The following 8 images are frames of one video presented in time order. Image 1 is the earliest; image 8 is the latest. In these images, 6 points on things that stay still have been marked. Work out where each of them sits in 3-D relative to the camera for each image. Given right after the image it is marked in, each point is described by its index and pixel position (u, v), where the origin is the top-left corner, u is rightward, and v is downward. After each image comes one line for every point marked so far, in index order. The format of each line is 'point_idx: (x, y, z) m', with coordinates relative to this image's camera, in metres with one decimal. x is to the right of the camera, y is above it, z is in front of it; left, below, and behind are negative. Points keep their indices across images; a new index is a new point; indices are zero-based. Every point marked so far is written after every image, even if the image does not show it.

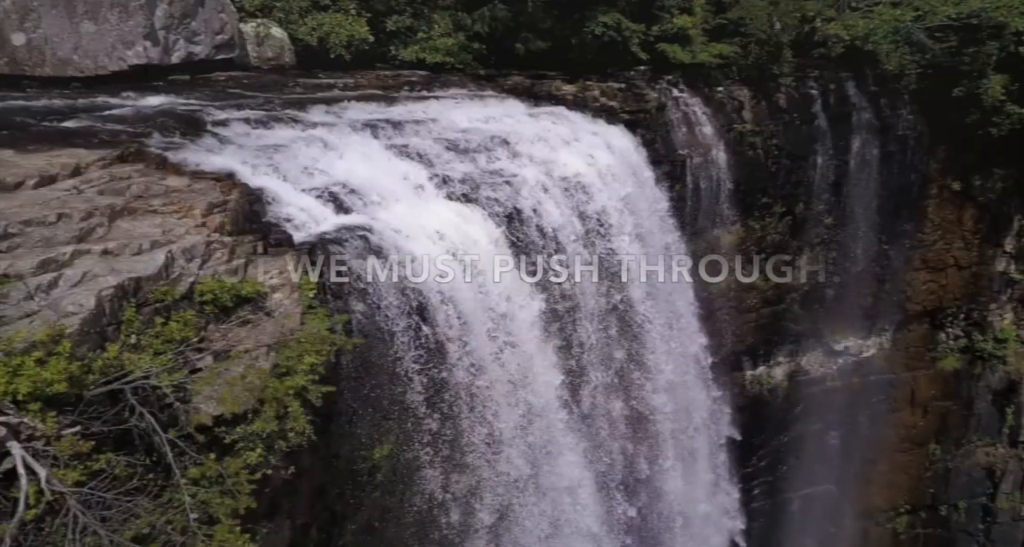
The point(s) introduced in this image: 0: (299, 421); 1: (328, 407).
0: (-1.1, -0.8, +4.2) m
1: (-1.3, -1.0, +5.4) m
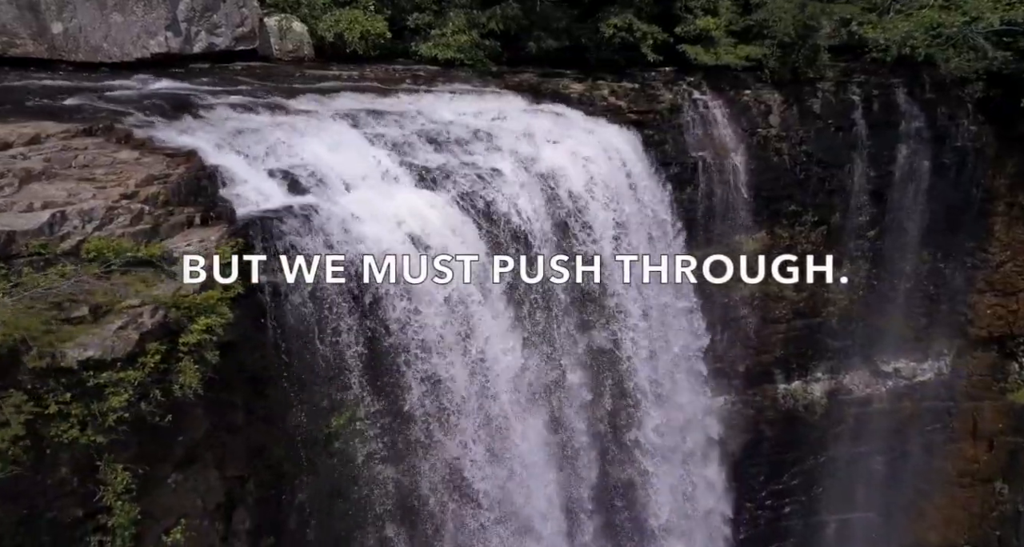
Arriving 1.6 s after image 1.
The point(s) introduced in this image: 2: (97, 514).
0: (-1.8, -0.6, +4.6) m
1: (-1.9, -0.8, +5.8) m
2: (-2.3, -1.3, +4.5) m
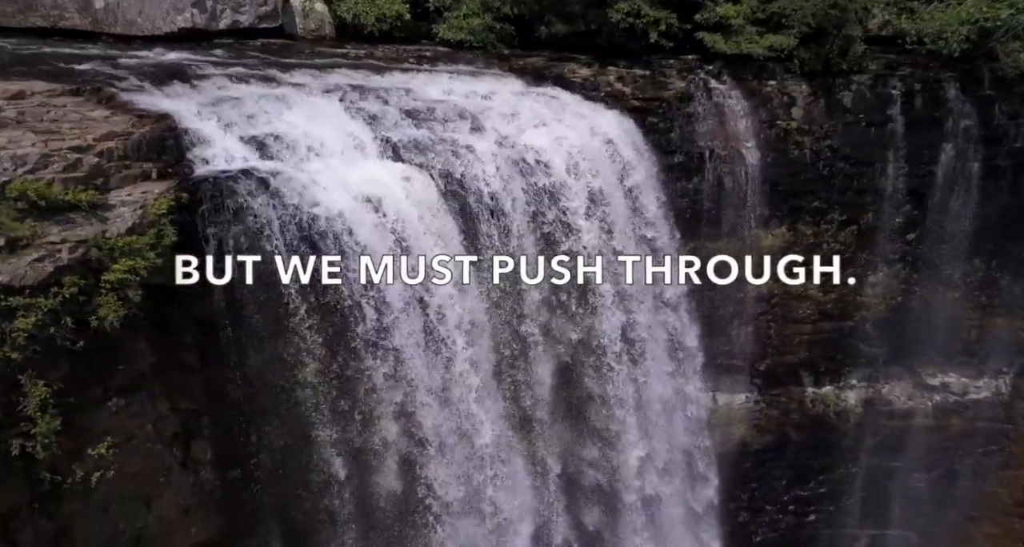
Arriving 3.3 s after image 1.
0: (-2.5, -0.2, +5.2) m
1: (-2.4, -0.4, +6.4) m
2: (-3.0, -0.9, +5.1) m
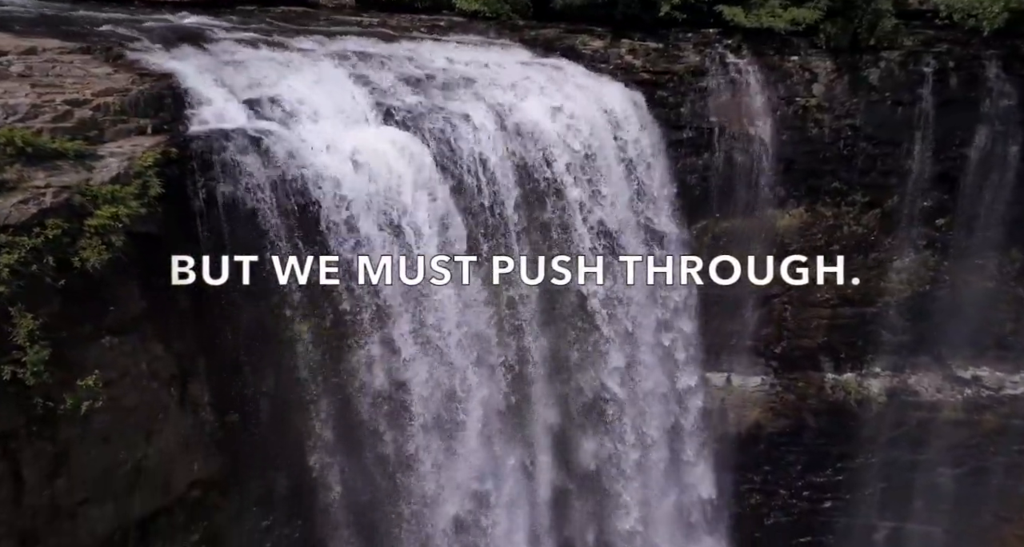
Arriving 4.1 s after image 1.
0: (-2.8, +0.1, +5.6) m
1: (-2.6, 0.0, +6.8) m
2: (-3.4, -0.5, +5.5) m
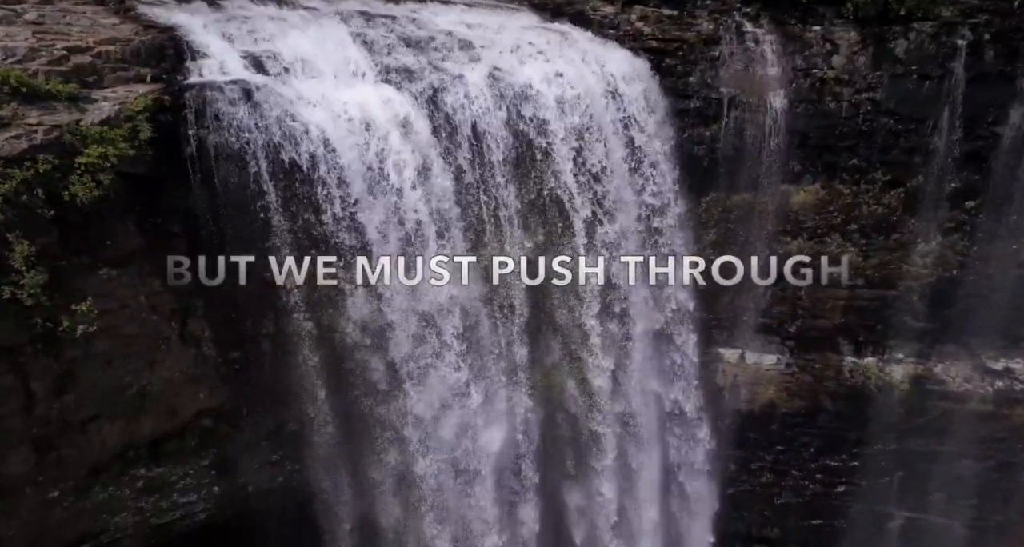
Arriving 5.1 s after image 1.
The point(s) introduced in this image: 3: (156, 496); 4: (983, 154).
0: (-3.1, +0.6, +6.0) m
1: (-2.8, +0.5, +7.2) m
2: (-3.7, 0.0, +6.1) m
3: (-3.2, -2.1, +7.9) m
4: (+5.5, +1.4, +9.5) m
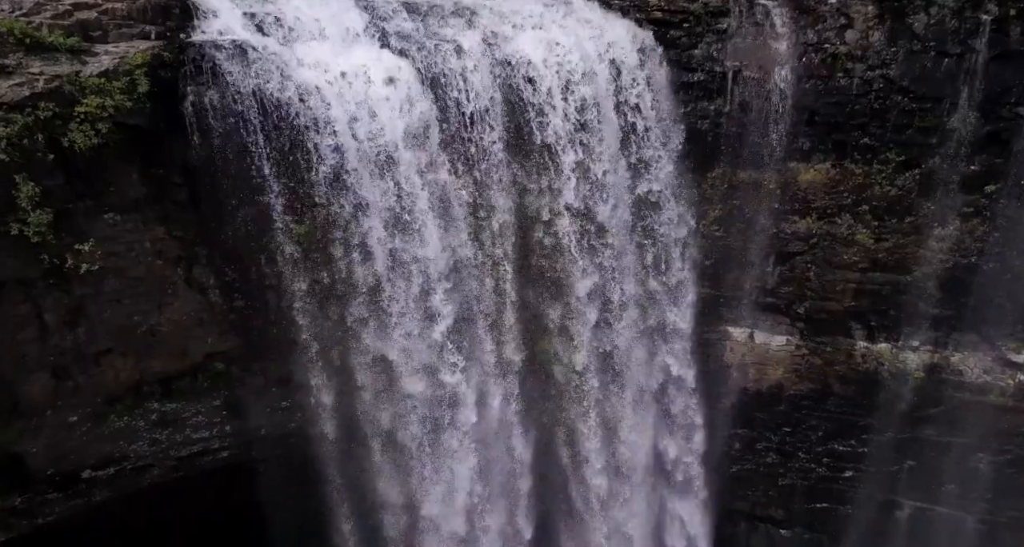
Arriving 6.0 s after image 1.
0: (-3.4, +1.1, +6.5) m
1: (-3.0, +1.0, +7.6) m
2: (-4.0, +0.5, +6.6) m
3: (-3.4, -1.6, +8.4) m
4: (+5.5, +1.5, +9.2) m
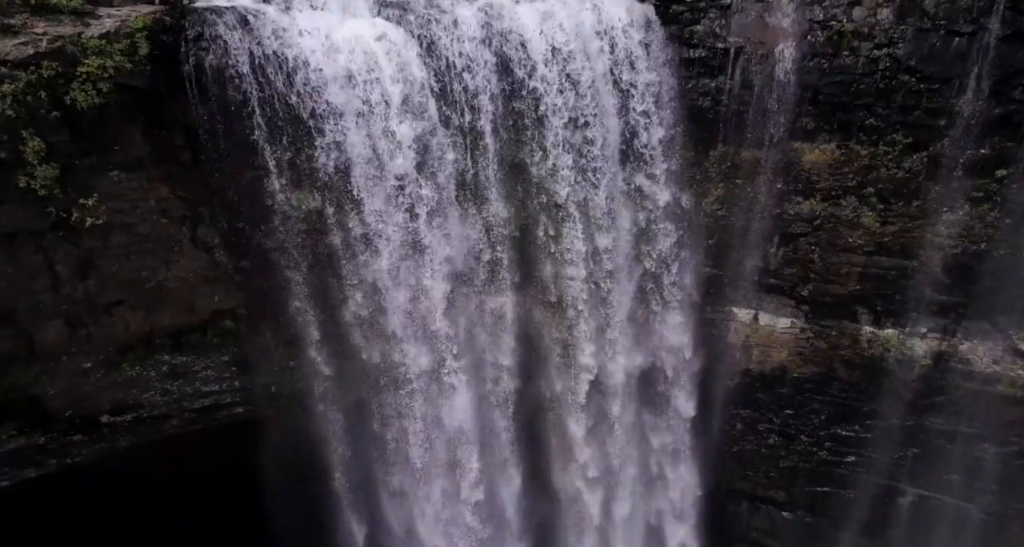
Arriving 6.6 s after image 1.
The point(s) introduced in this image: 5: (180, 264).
0: (-3.6, +1.5, +6.8) m
1: (-3.1, +1.4, +8.0) m
2: (-4.2, +0.9, +7.0) m
3: (-3.6, -1.2, +8.8) m
4: (+5.5, +1.7, +9.0) m
5: (-3.4, +0.1, +8.3) m
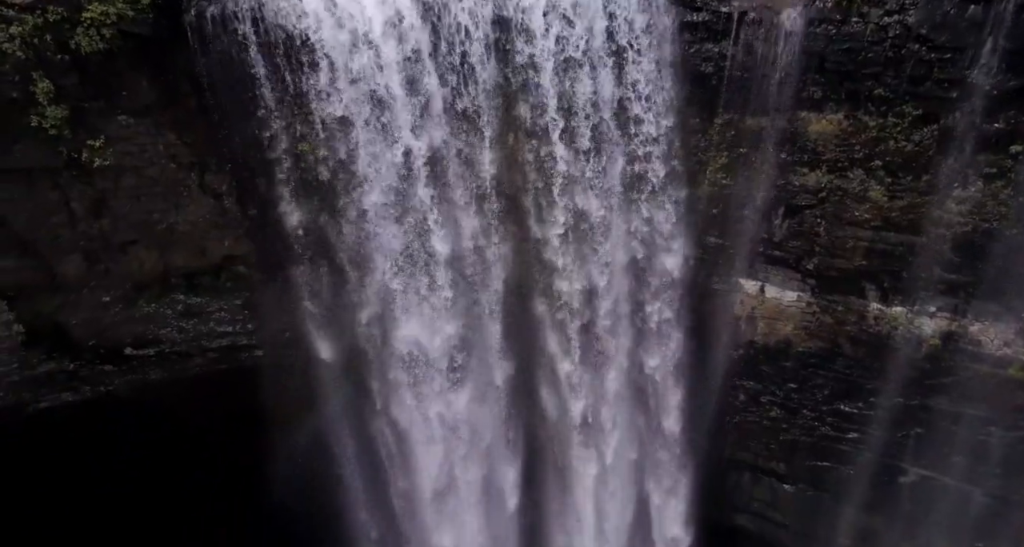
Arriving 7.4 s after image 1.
0: (-3.7, +2.1, +7.2) m
1: (-3.2, +2.0, +8.3) m
2: (-4.4, +1.5, +7.5) m
3: (-3.7, -0.5, +9.3) m
4: (+5.5, +1.9, +8.7) m
5: (-3.6, +0.7, +8.7) m
